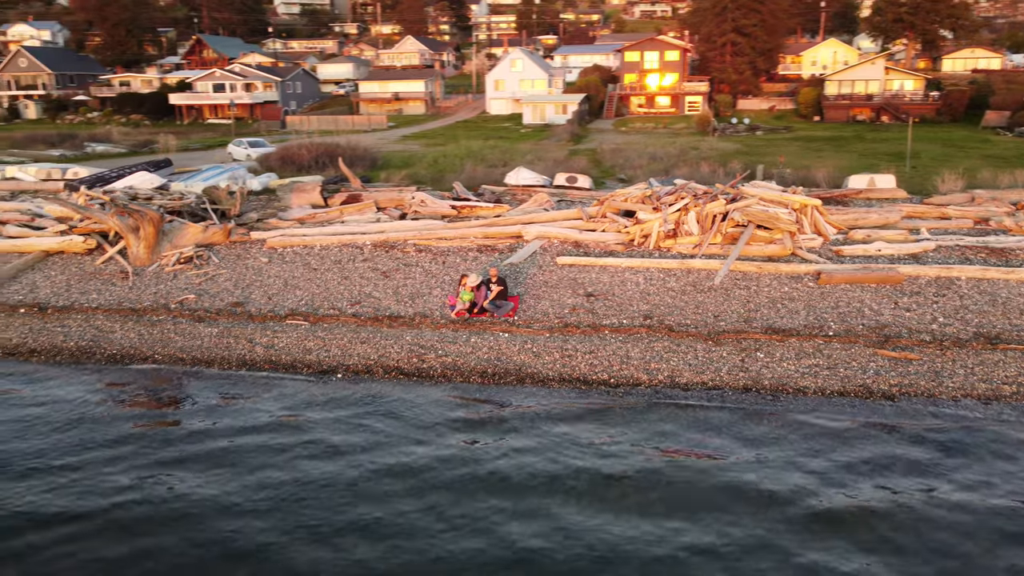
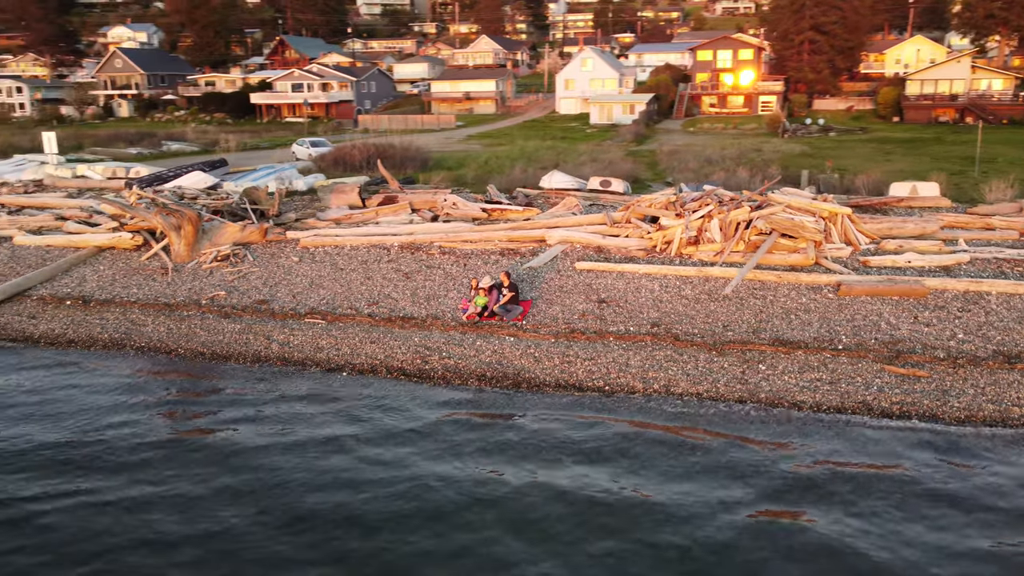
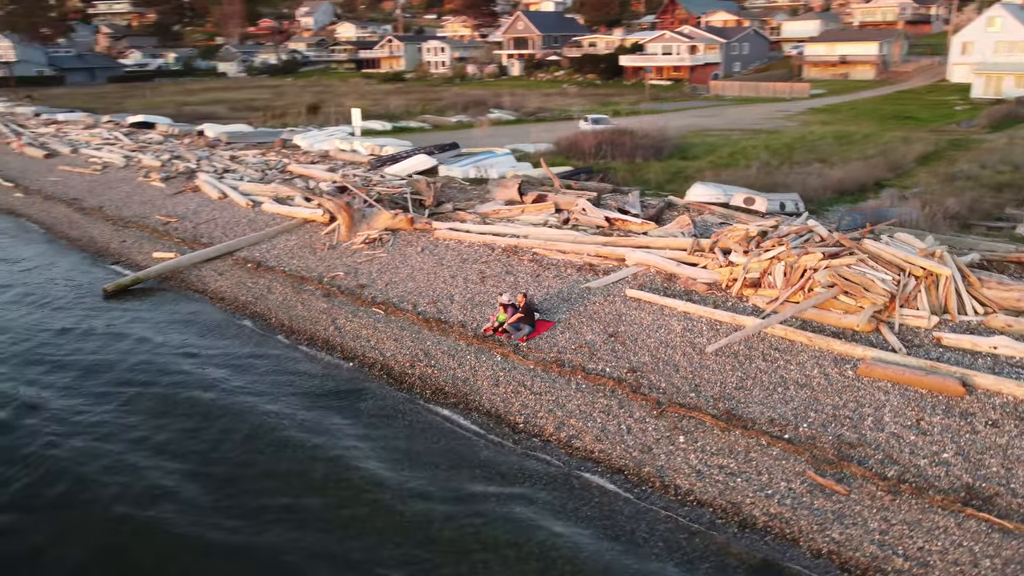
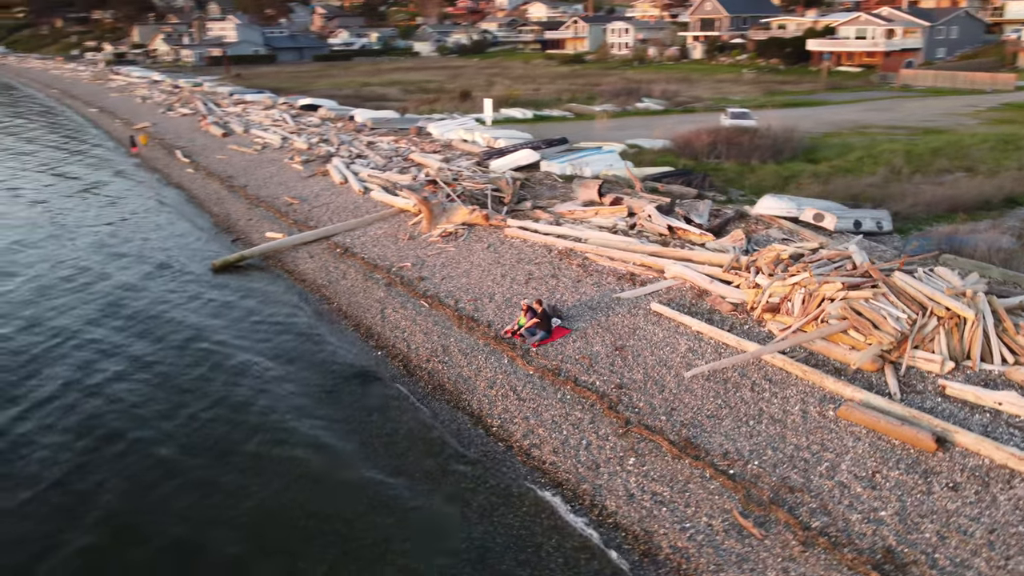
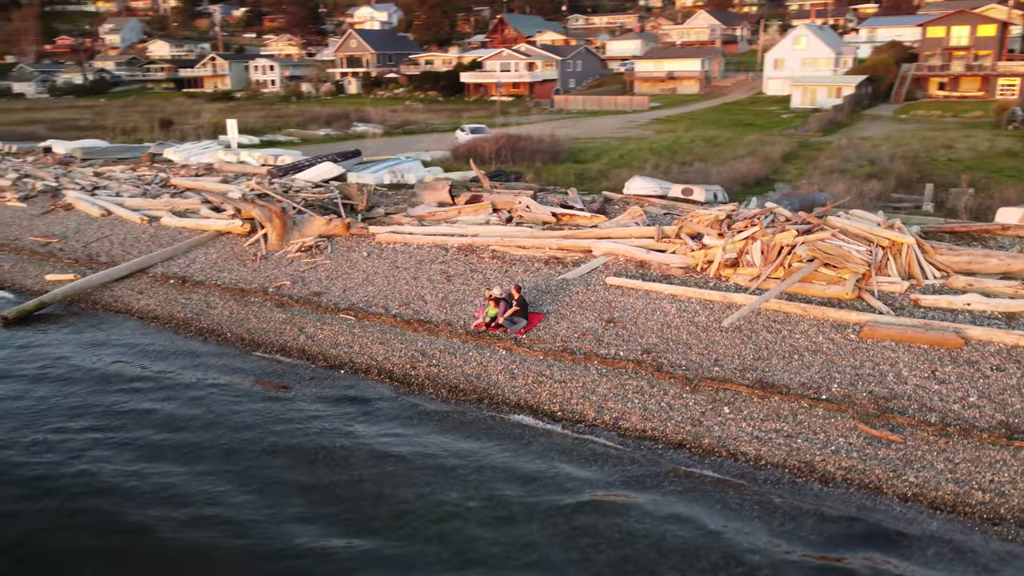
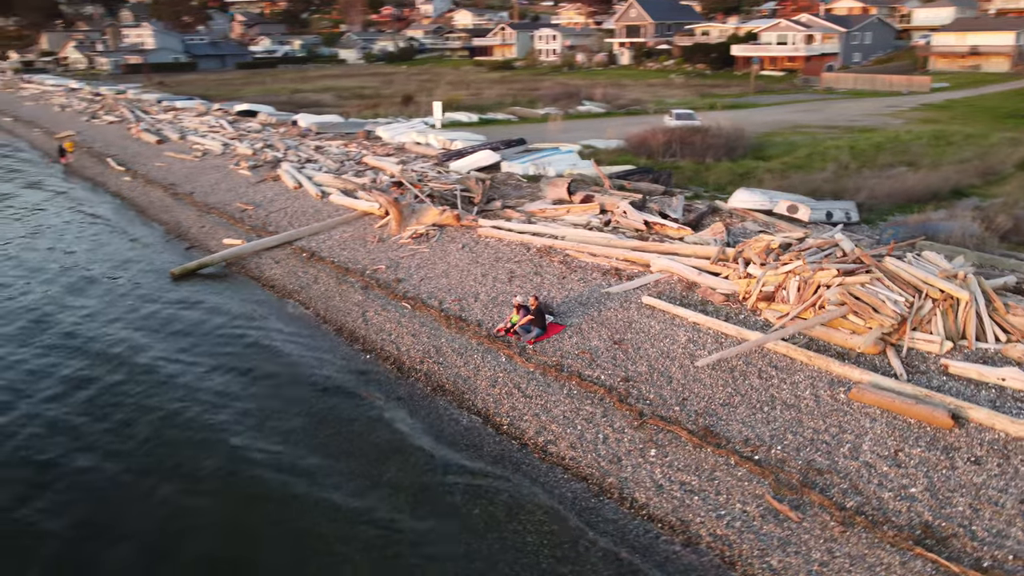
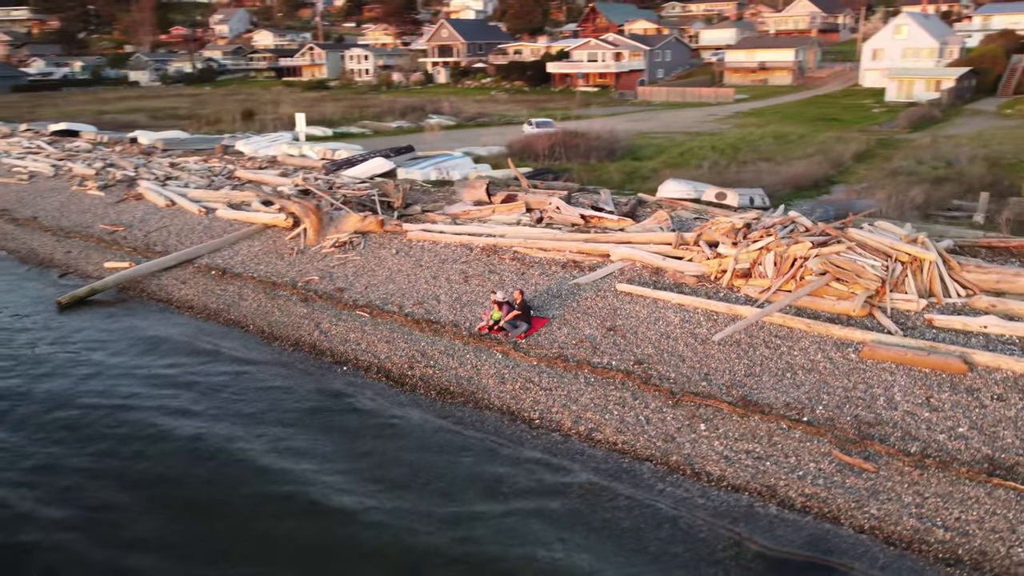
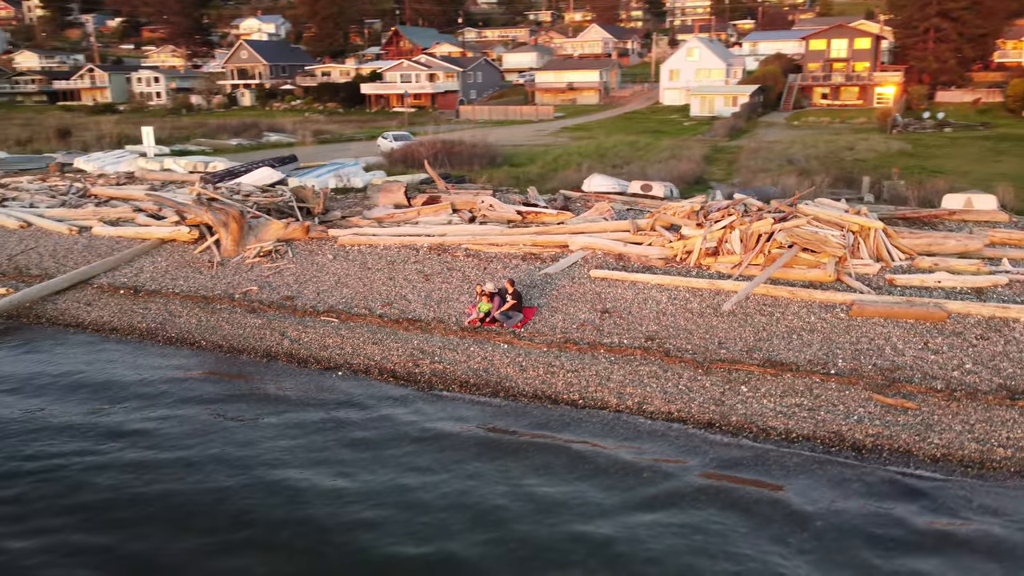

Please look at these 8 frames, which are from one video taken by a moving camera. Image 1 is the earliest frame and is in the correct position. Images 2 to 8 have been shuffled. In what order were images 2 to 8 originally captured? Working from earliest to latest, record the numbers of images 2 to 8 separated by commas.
2, 8, 5, 7, 3, 6, 4
